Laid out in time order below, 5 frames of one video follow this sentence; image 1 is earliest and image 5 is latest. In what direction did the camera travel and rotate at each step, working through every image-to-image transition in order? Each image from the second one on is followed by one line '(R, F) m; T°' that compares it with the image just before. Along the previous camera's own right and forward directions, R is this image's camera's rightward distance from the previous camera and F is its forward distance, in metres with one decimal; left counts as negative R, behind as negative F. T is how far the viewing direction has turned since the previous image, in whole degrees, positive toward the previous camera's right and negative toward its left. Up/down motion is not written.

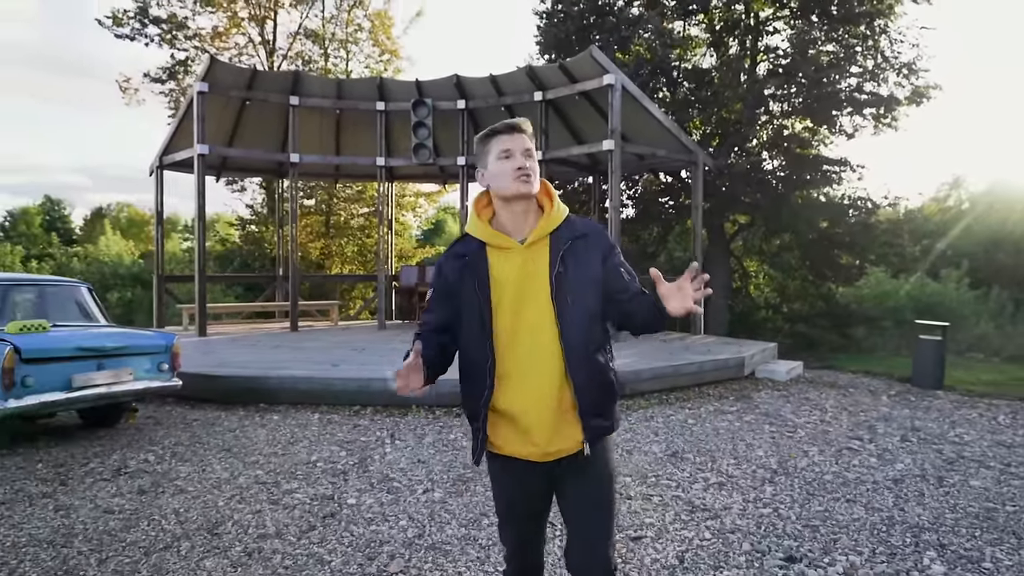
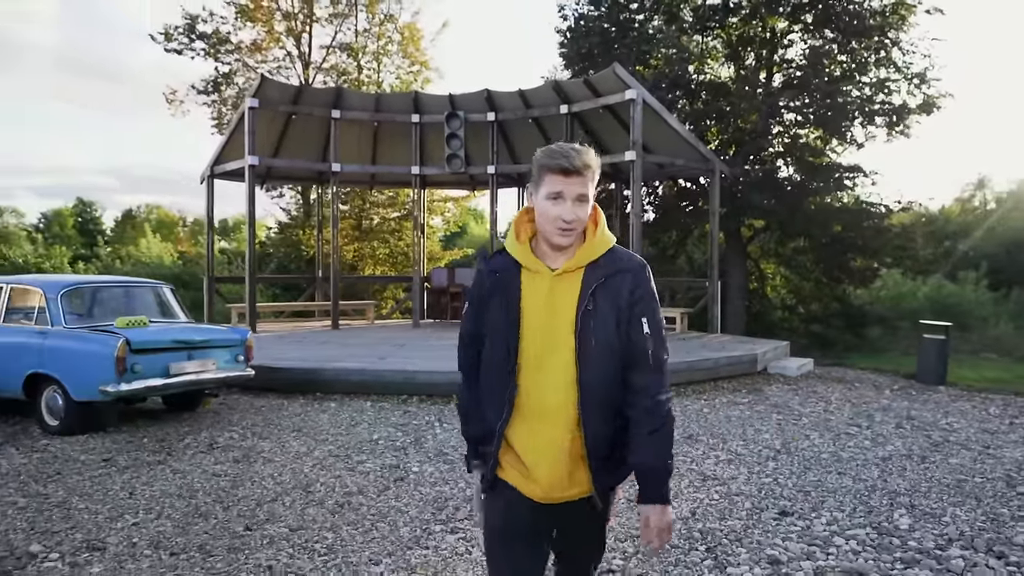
(-0.1, -0.8) m; -1°
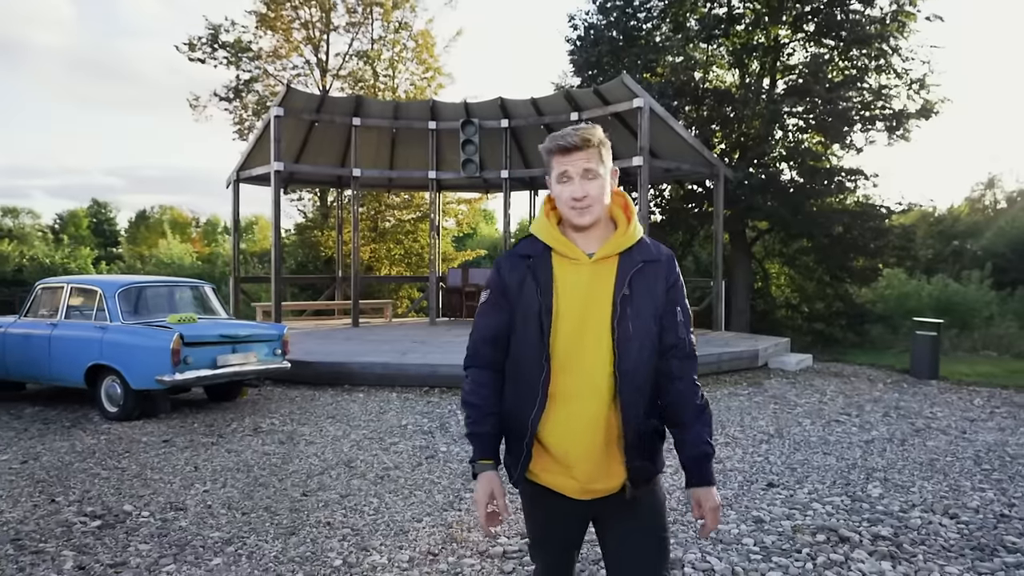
(-0.1, -0.6) m; -1°
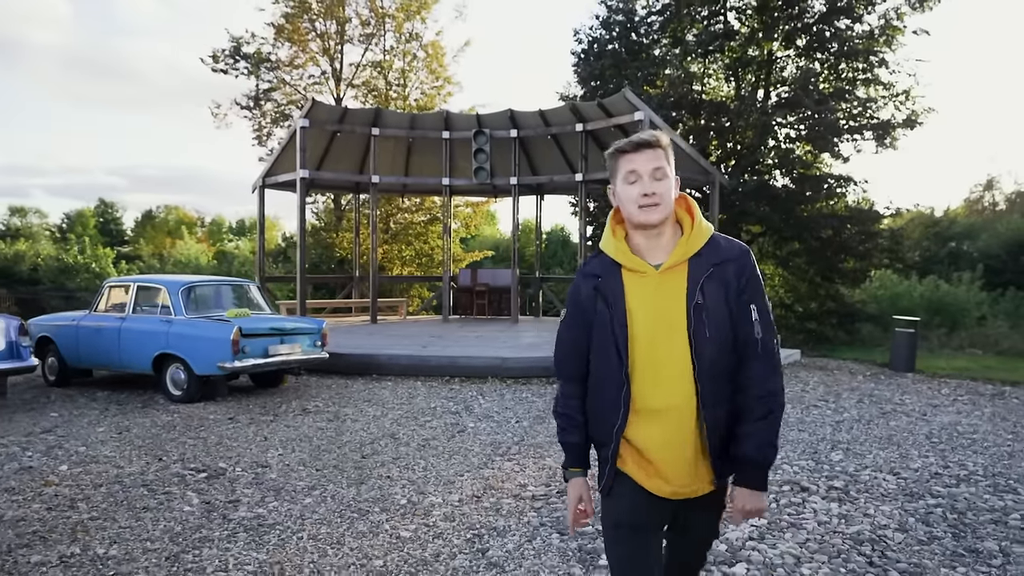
(-0.2, -0.9) m; 0°
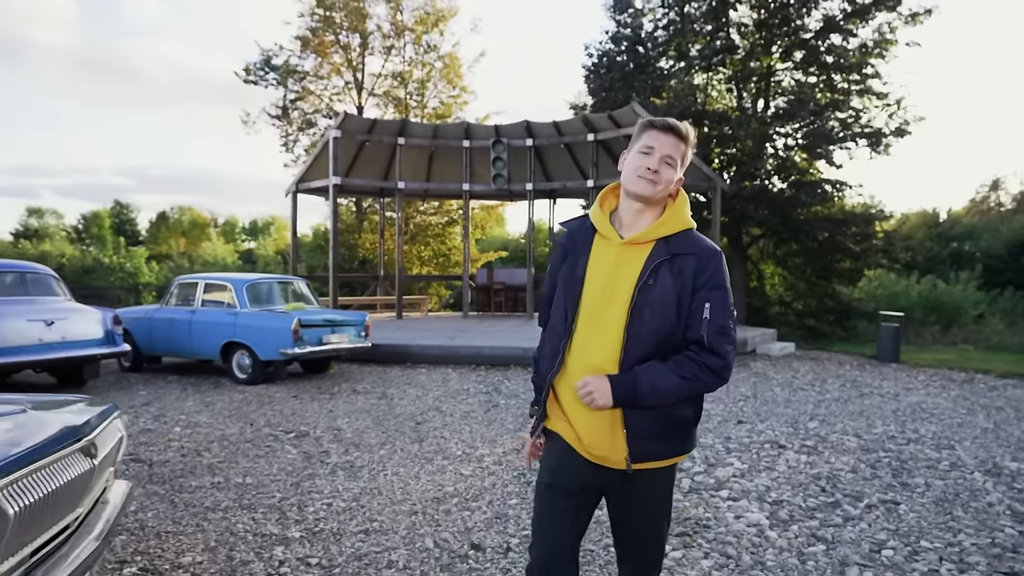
(-0.2, -1.1) m; 0°
